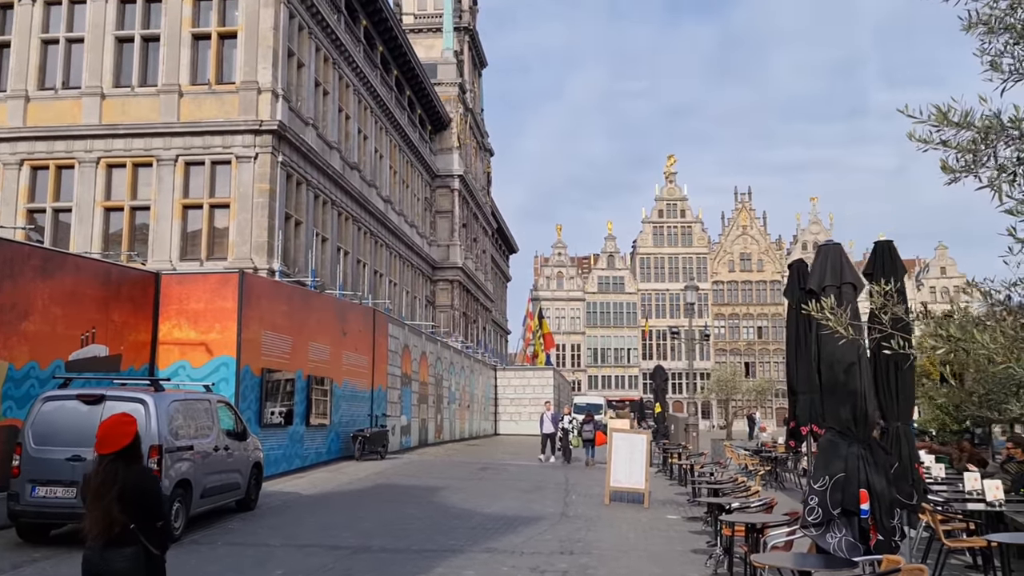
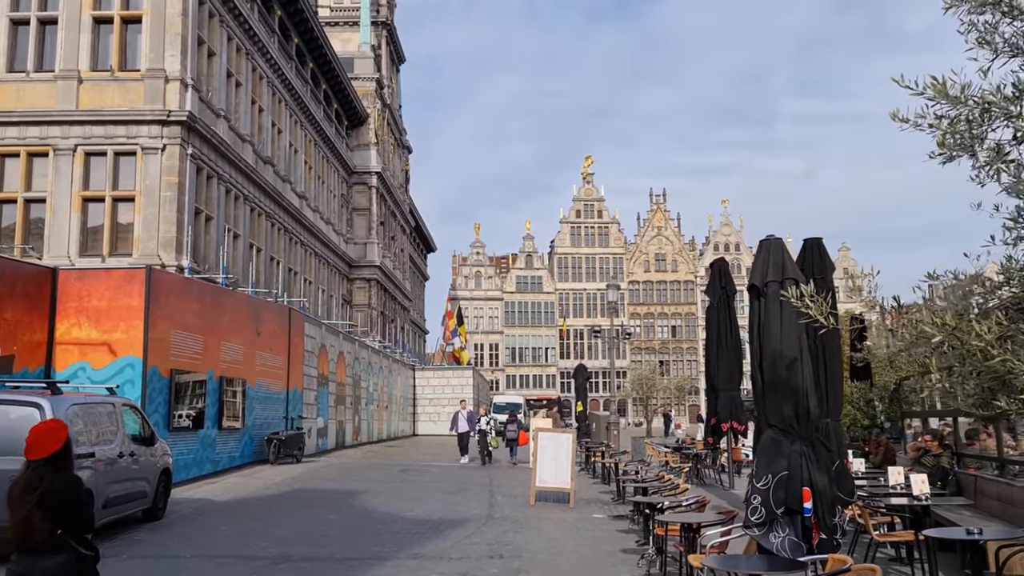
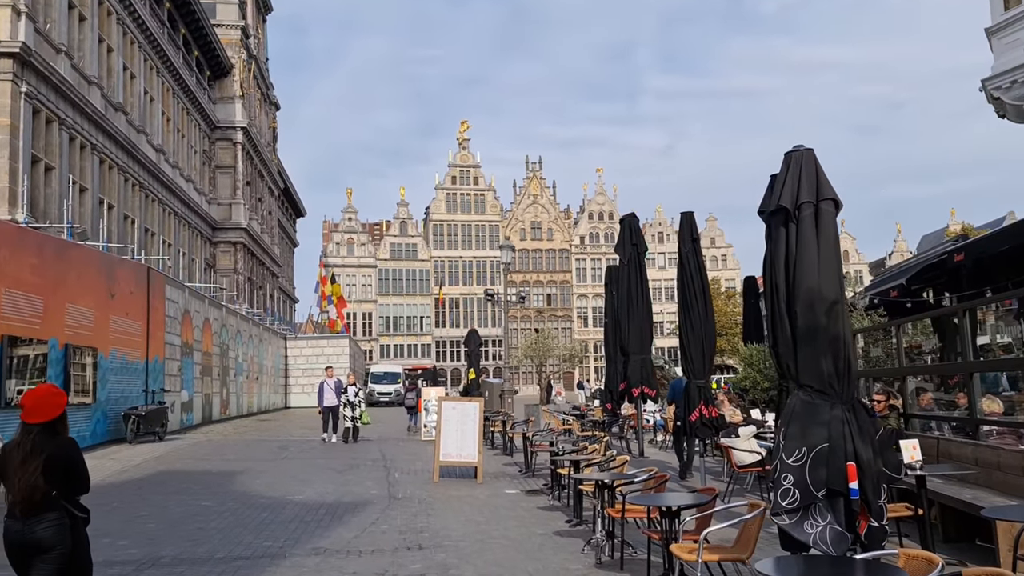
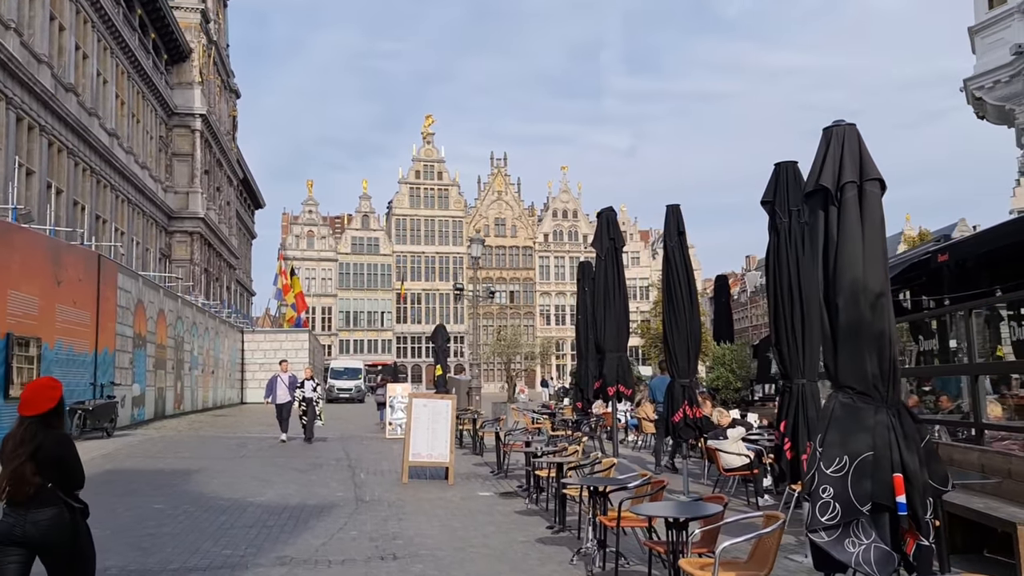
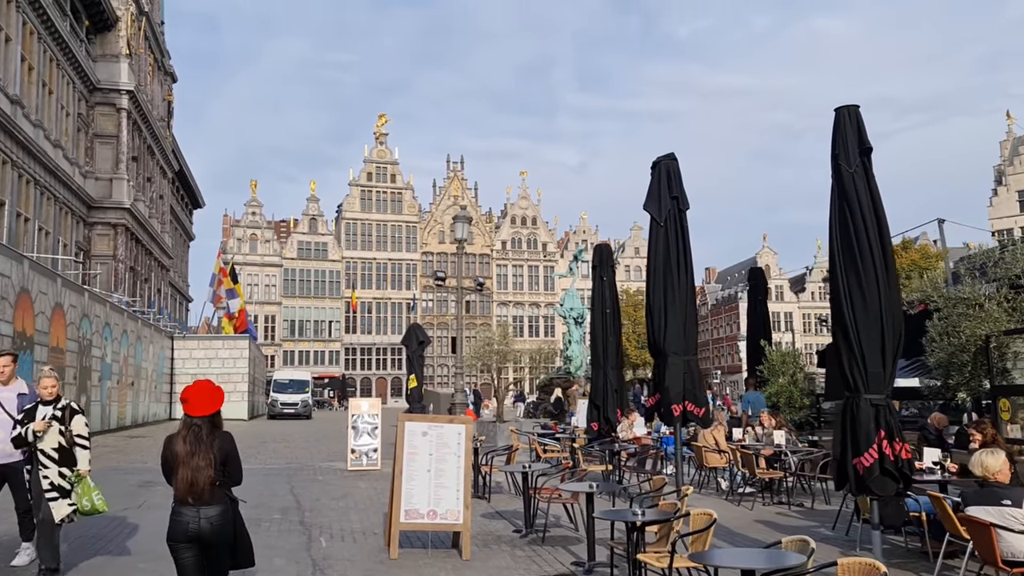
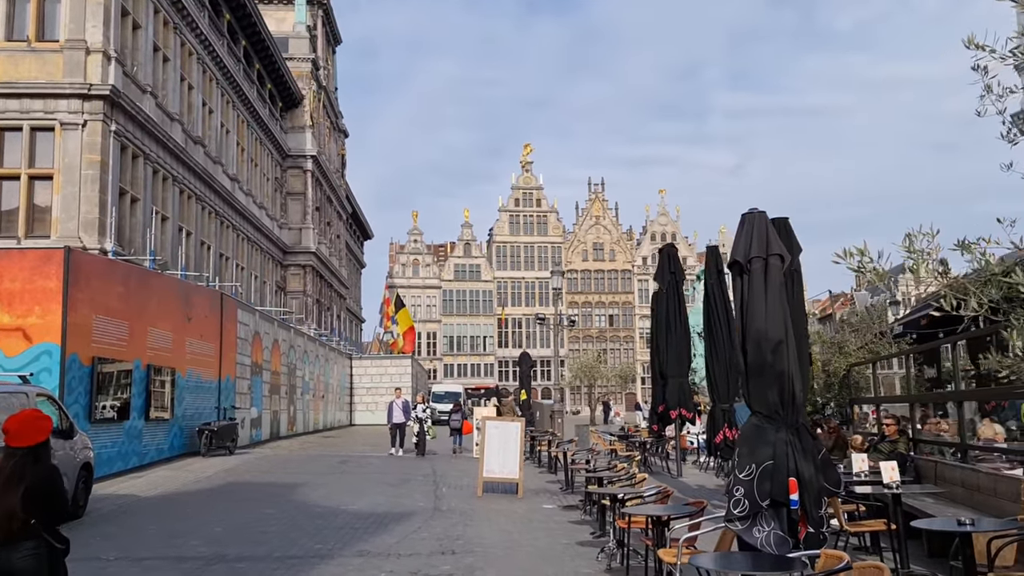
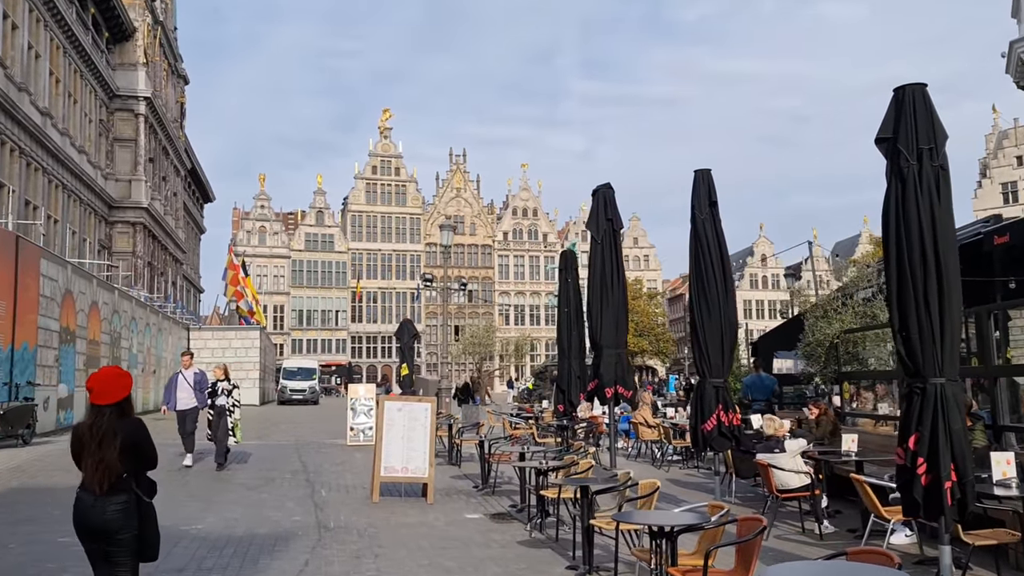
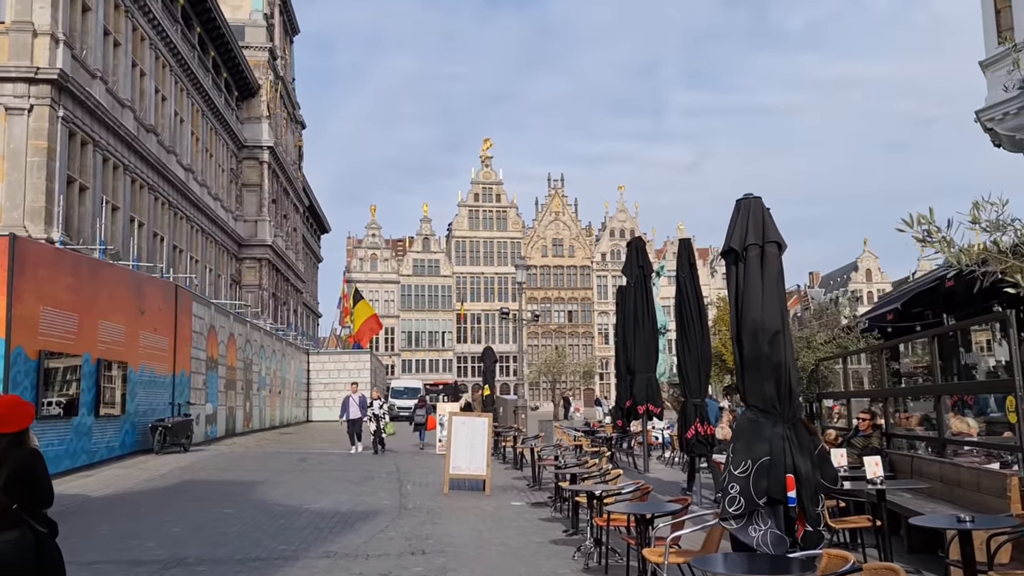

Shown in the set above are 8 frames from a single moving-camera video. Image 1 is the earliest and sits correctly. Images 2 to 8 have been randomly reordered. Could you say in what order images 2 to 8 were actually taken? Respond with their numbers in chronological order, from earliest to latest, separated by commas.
2, 6, 8, 3, 4, 7, 5
